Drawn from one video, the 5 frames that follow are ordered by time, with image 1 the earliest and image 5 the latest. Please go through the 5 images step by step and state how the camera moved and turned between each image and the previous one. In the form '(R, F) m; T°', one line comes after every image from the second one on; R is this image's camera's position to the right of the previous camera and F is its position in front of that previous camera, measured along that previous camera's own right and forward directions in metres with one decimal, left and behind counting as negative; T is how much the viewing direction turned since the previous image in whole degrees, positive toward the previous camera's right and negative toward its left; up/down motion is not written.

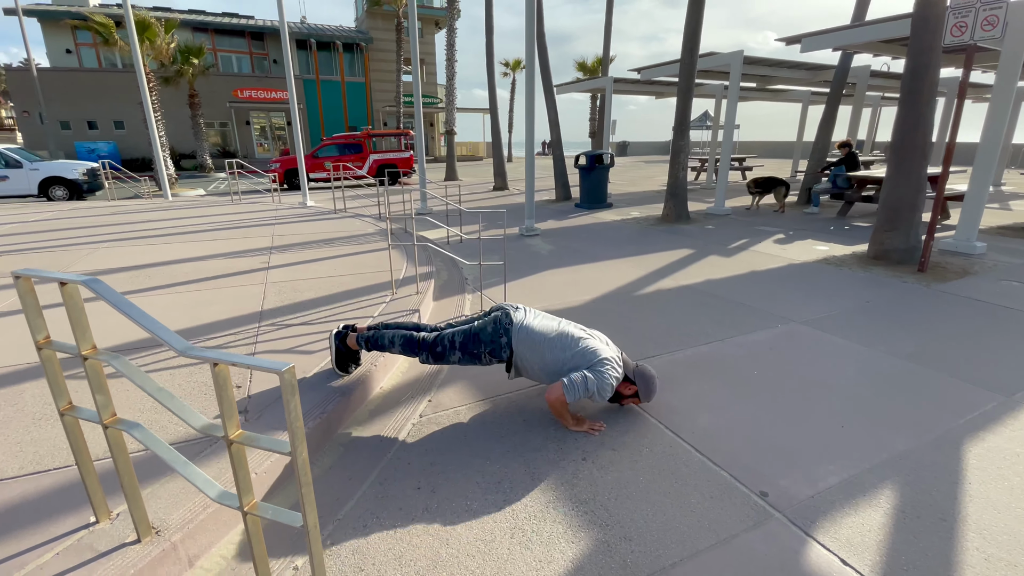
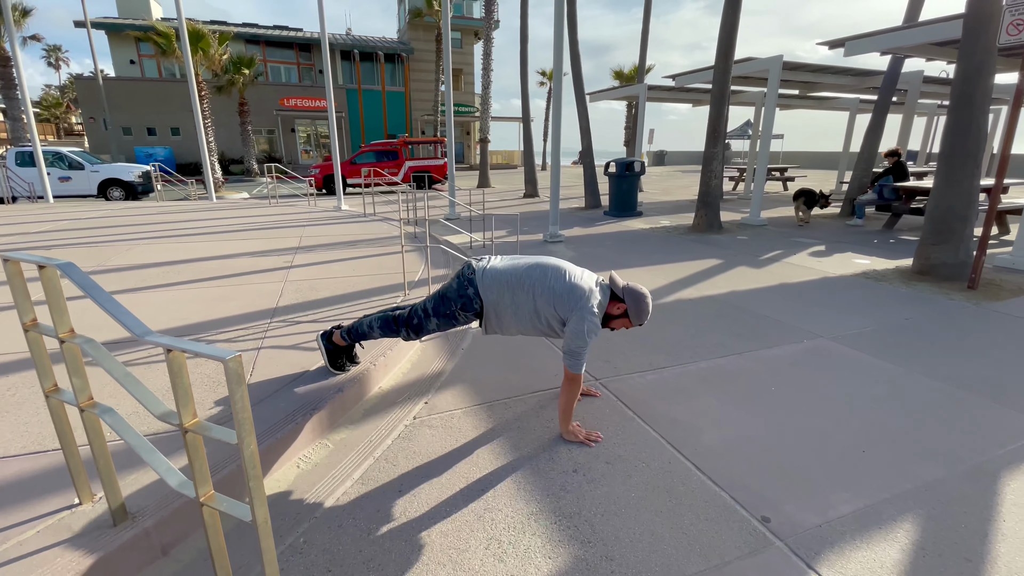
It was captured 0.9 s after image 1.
(+0.2, +0.1) m; -4°
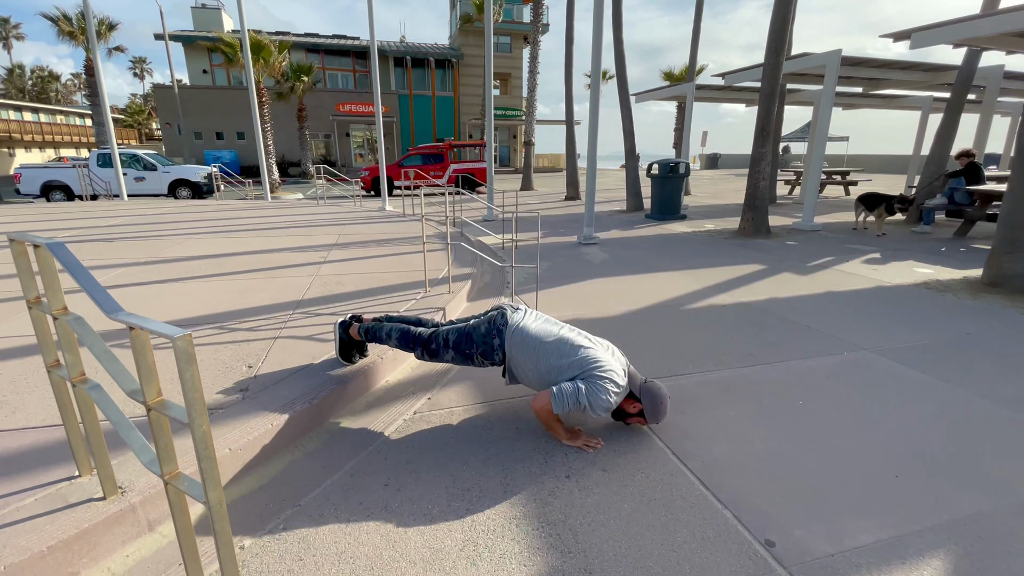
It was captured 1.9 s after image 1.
(+0.3, +0.1) m; -6°
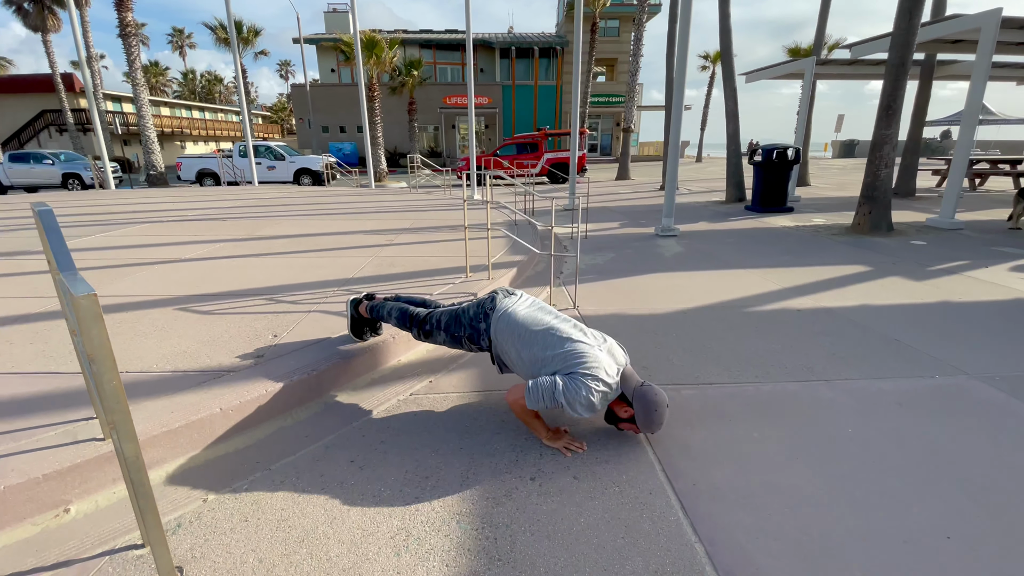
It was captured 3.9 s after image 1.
(+0.6, +0.2) m; -12°
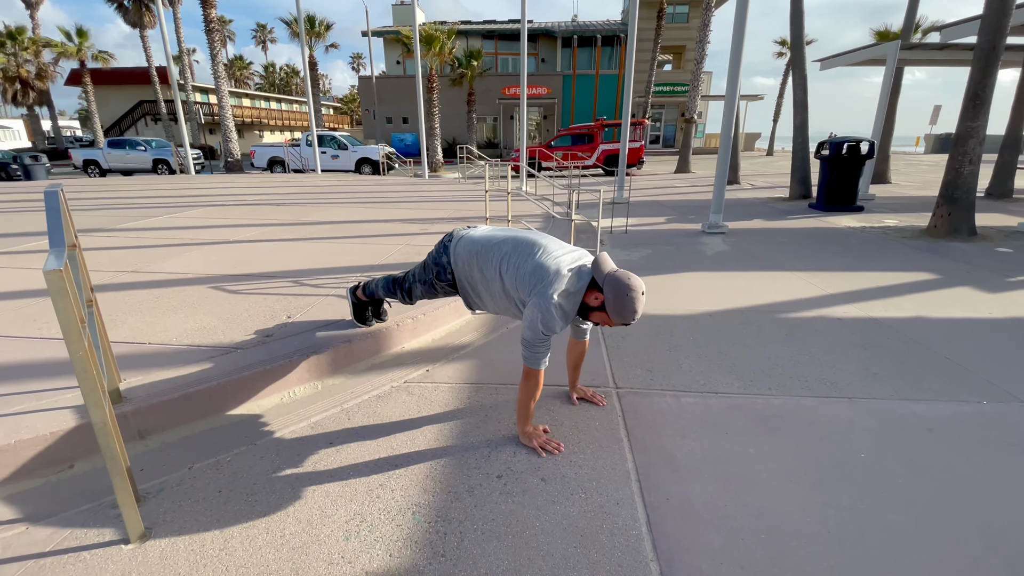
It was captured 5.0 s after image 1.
(+0.4, +0.1) m; -7°
